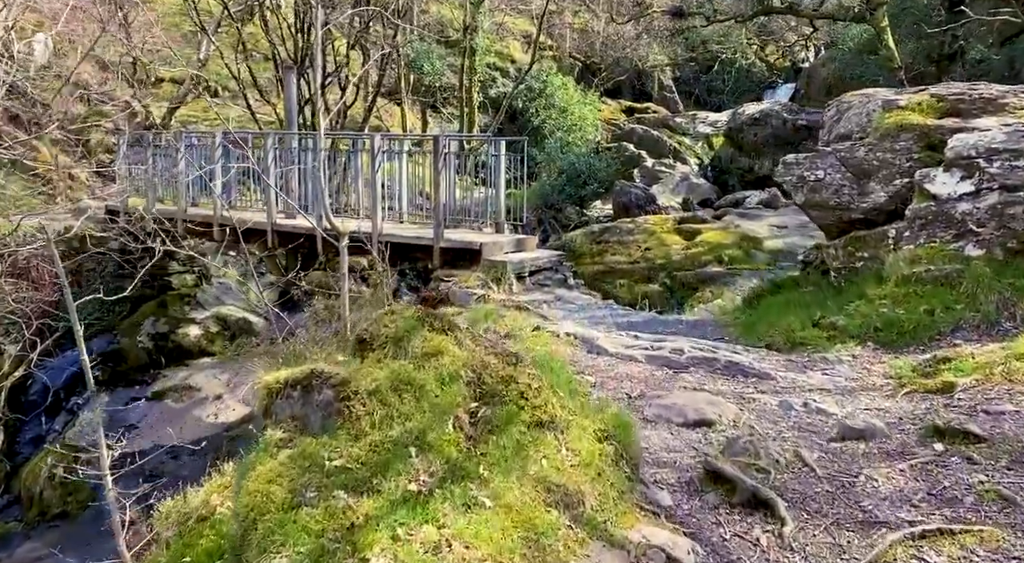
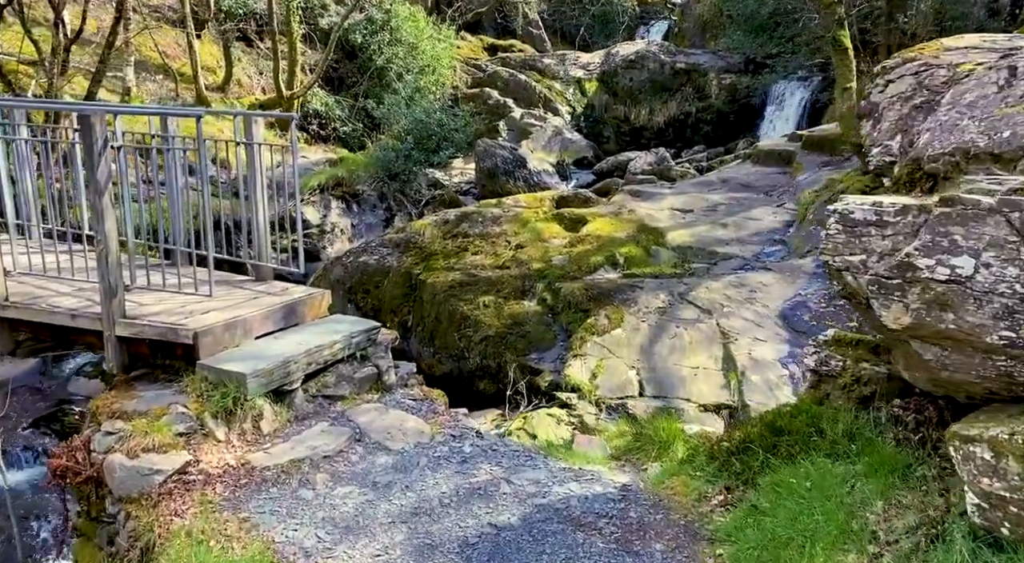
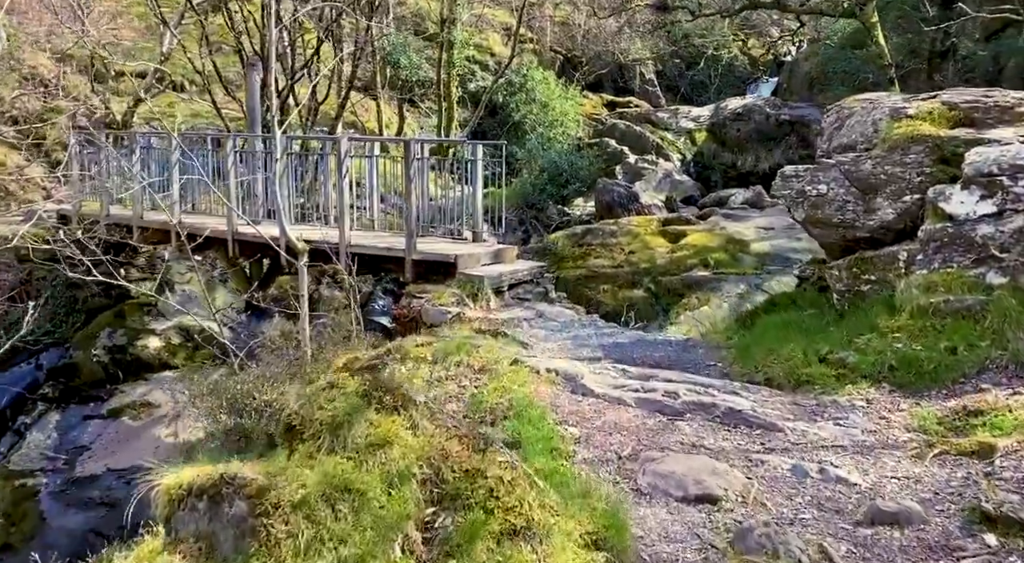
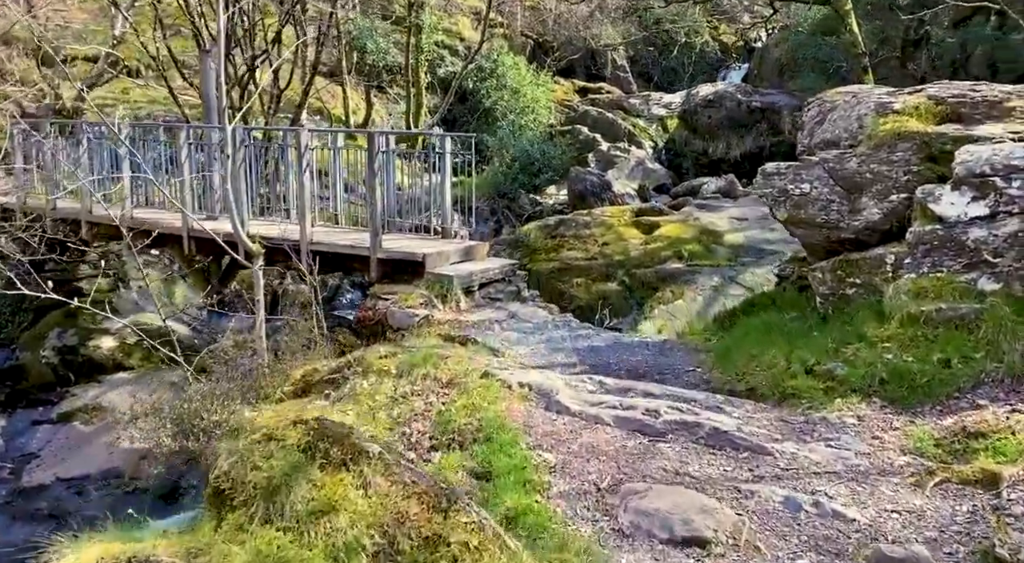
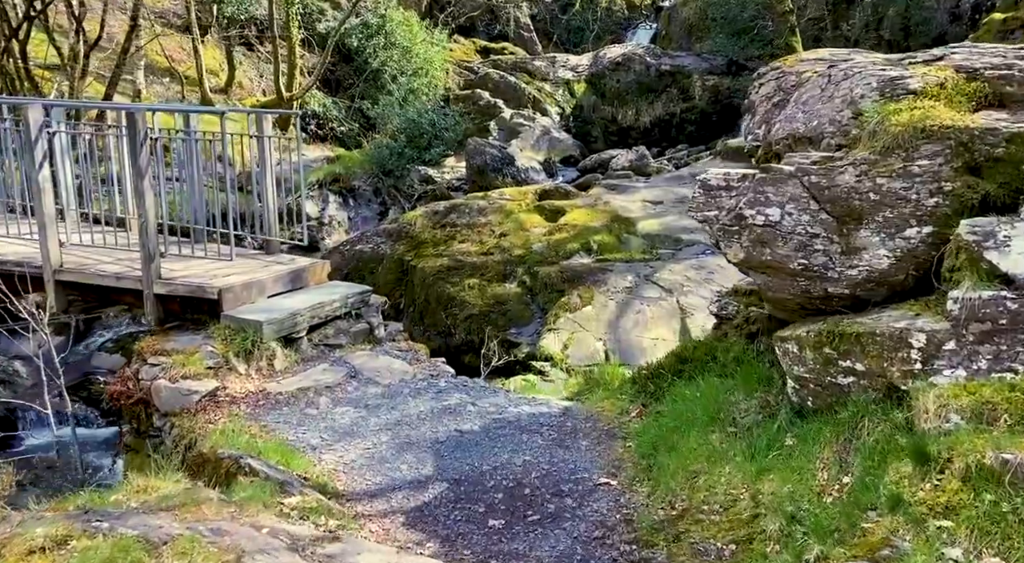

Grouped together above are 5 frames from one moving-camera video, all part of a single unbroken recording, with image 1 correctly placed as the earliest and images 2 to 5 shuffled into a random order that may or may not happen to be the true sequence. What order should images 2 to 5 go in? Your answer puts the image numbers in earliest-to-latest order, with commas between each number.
3, 4, 5, 2
